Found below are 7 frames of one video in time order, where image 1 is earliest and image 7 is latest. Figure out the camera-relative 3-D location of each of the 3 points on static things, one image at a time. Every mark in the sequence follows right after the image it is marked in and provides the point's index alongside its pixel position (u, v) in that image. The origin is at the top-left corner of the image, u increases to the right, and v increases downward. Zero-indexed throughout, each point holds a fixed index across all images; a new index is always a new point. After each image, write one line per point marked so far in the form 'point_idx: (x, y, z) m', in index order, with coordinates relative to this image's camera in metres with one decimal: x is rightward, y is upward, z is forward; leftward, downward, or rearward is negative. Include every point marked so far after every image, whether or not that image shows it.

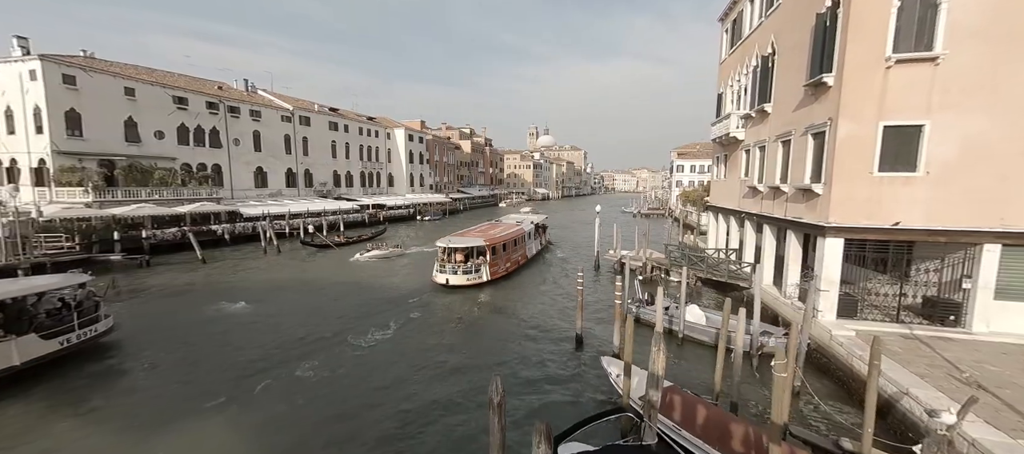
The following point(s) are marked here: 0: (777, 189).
0: (+9.5, +1.4, +13.5) m
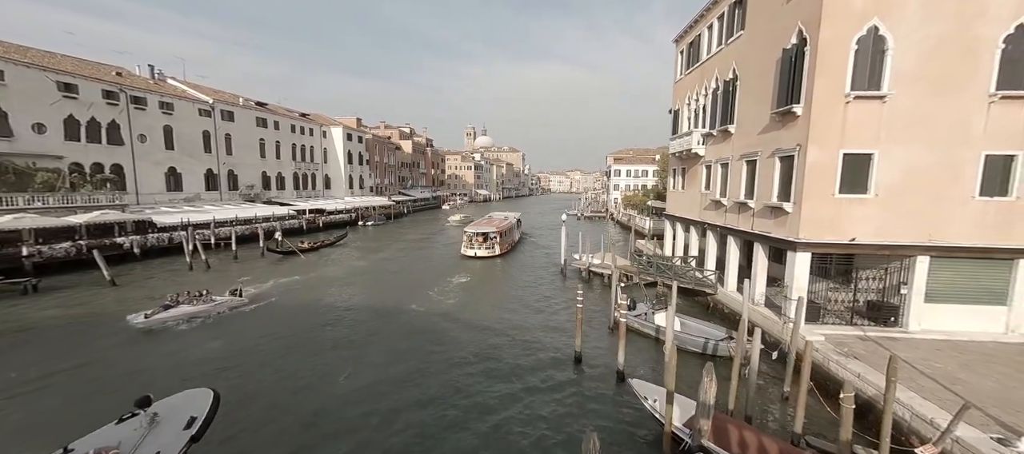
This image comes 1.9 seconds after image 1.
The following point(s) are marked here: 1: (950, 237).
0: (+9.0, +0.9, +14.8) m
1: (+13.0, -0.3, +11.2) m
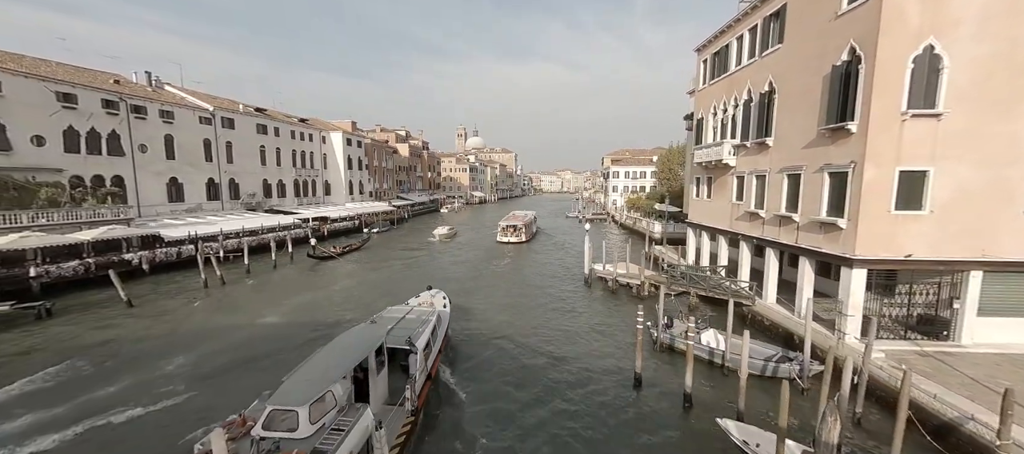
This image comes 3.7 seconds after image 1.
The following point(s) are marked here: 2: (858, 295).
0: (+10.7, +0.4, +14.8) m
1: (+14.8, -0.8, +11.4) m
2: (+10.9, -2.1, +11.8) m
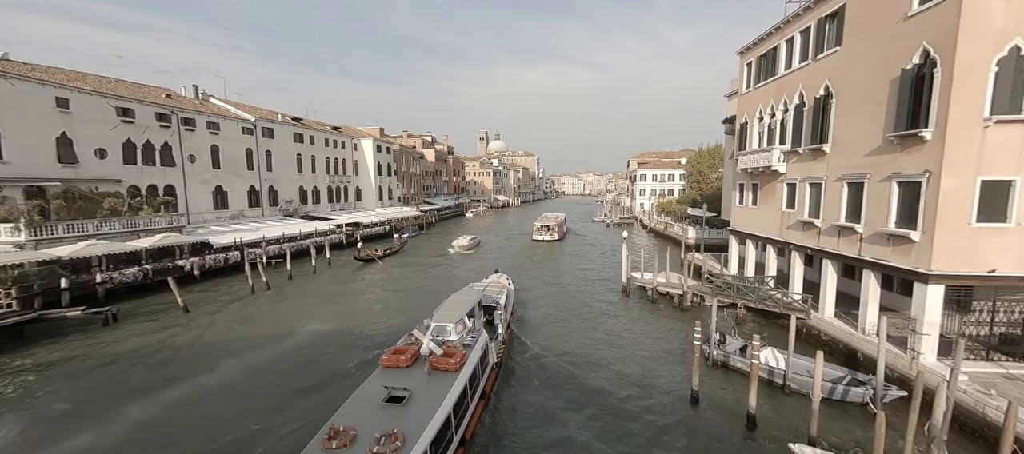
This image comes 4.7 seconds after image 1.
0: (+12.5, 0.0, +14.1) m
1: (+16.4, -1.1, +10.4) m
2: (+12.5, -2.5, +11.1) m
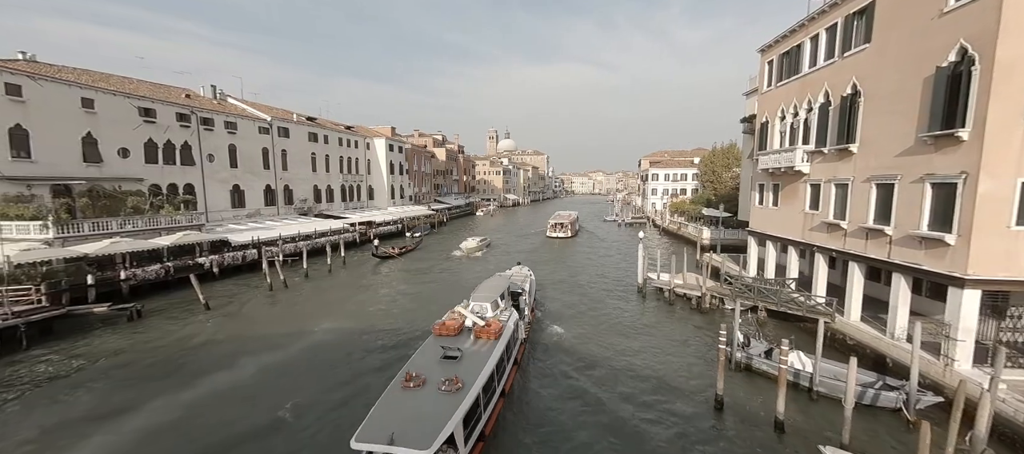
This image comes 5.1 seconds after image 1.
0: (+13.2, -0.1, +13.8) m
1: (+17.0, -1.3, +10.0) m
2: (+13.1, -2.6, +10.8) m
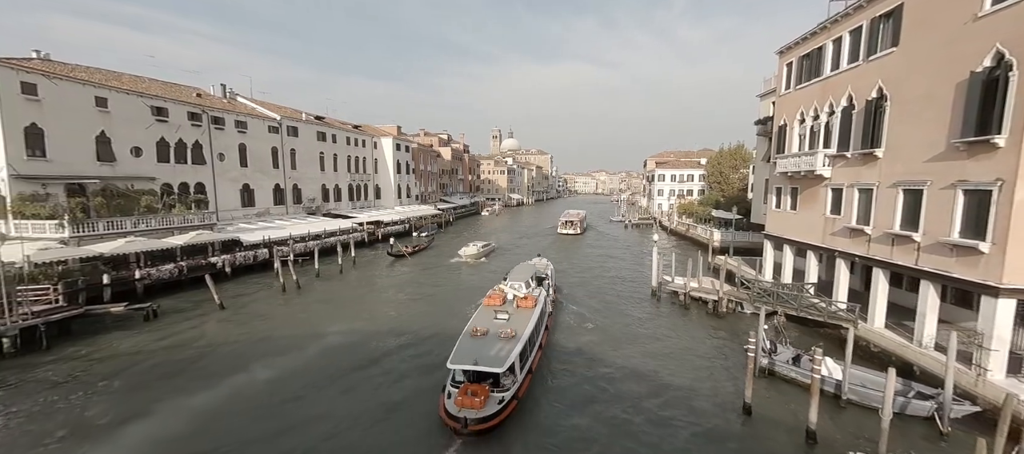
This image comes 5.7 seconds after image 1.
0: (+14.0, -0.3, +13.6) m
1: (+17.8, -1.5, +9.8) m
2: (+13.9, -2.8, +10.6) m
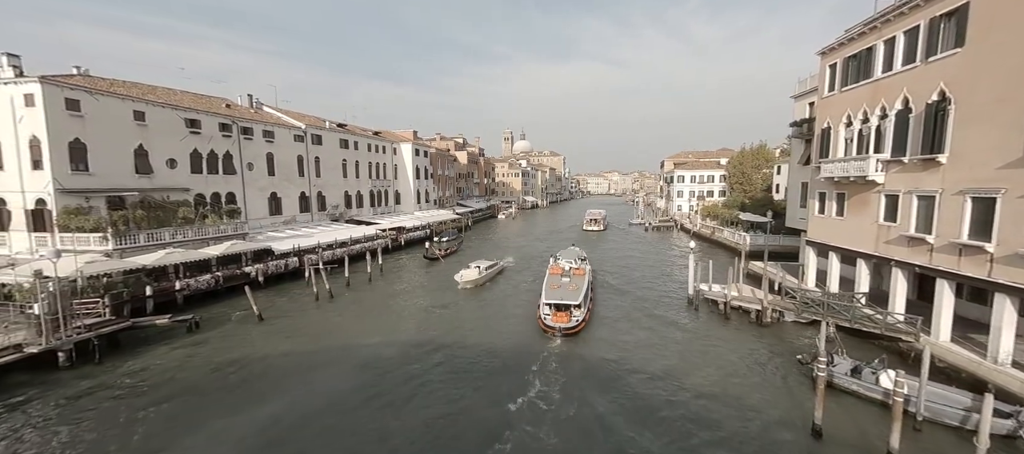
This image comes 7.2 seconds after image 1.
0: (+15.7, -0.6, +13.0) m
1: (+19.4, -1.8, +9.1) m
2: (+15.5, -3.2, +9.9) m
